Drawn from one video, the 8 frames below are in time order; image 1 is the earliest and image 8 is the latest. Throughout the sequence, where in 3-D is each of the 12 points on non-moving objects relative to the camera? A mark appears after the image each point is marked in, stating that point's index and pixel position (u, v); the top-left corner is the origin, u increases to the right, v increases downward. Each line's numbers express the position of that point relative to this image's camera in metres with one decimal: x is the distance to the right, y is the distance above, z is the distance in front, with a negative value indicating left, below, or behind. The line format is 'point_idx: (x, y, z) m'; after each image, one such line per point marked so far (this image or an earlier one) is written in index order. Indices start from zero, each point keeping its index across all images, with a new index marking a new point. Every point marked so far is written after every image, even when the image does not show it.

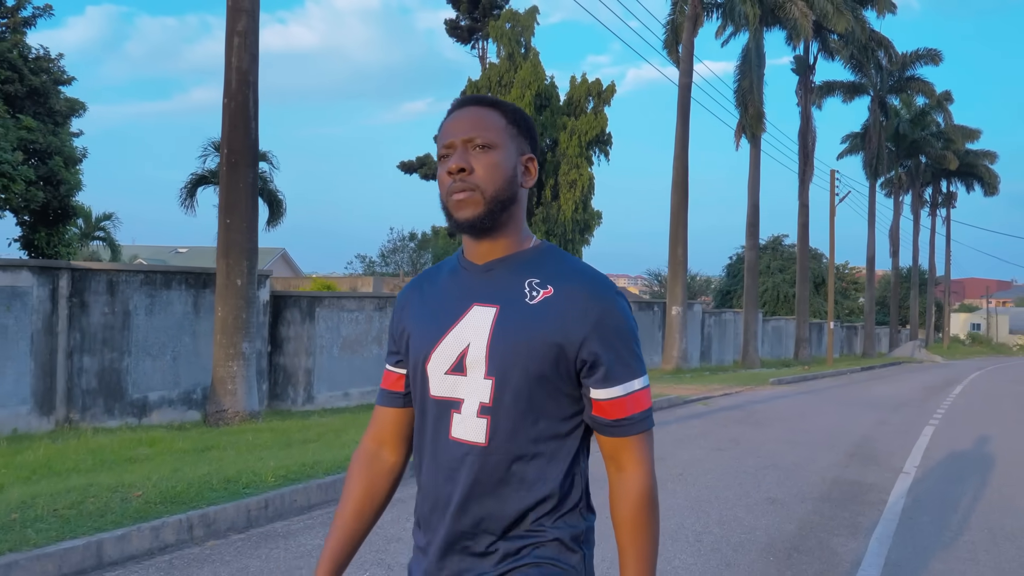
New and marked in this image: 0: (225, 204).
0: (-3.5, +1.0, +10.9) m
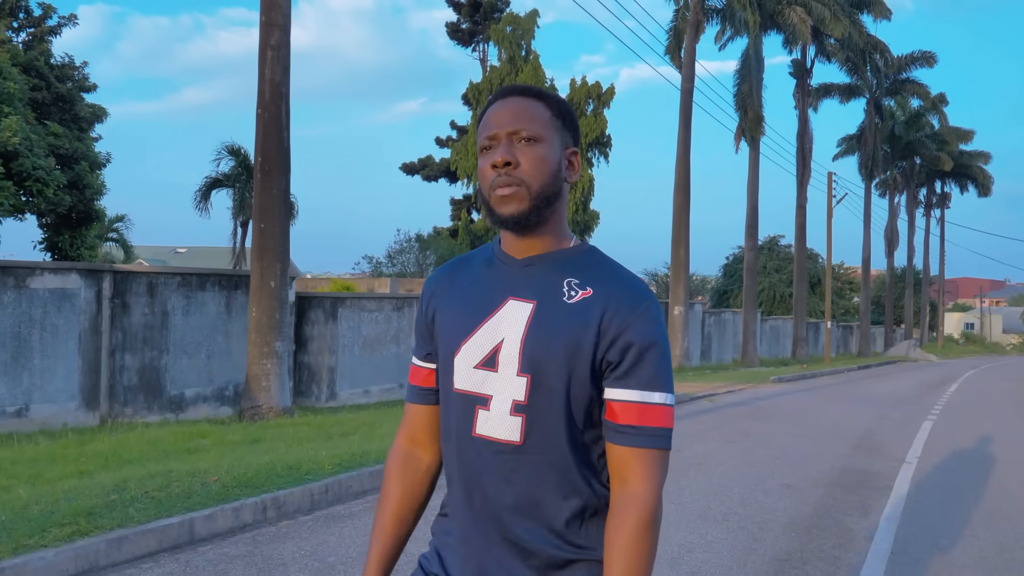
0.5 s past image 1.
0: (-3.2, +1.0, +11.5) m
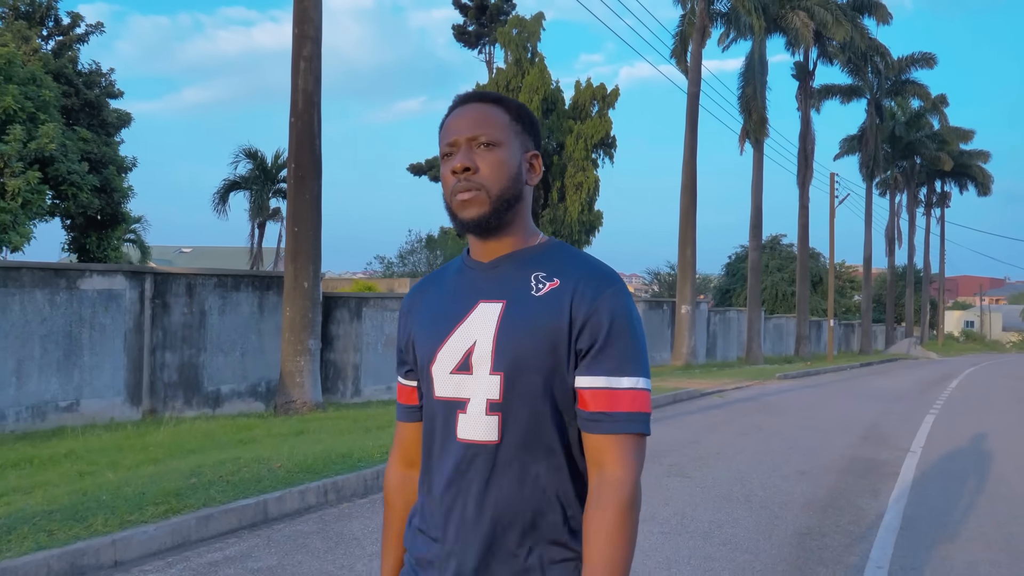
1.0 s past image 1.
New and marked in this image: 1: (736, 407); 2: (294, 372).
0: (-2.9, +1.0, +12.0) m
1: (+3.8, -2.0, +15.3) m
2: (-2.9, -1.1, +12.0) m
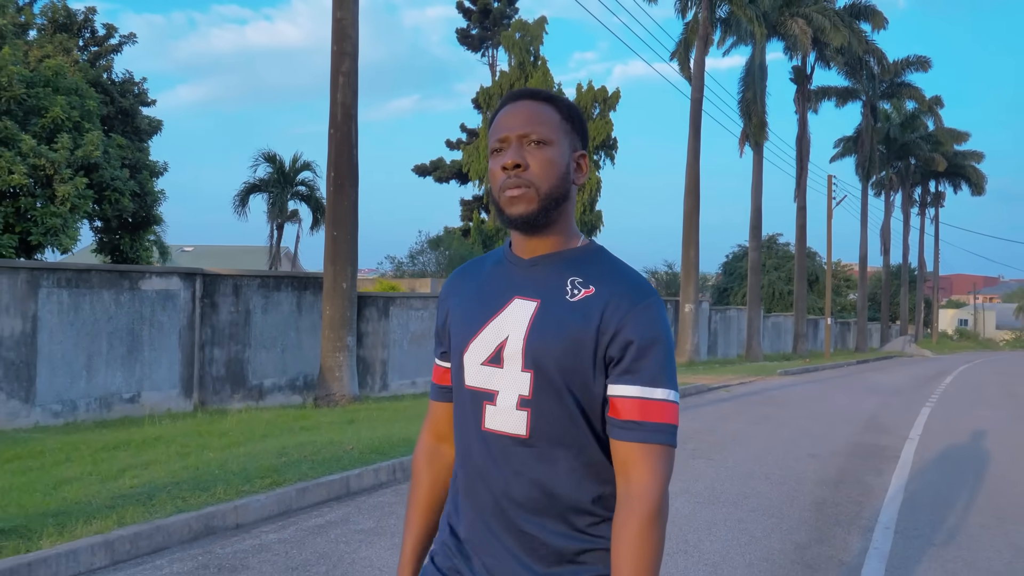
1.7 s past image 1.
0: (-2.6, +1.0, +12.9) m
1: (+4.2, -2.0, +16.2) m
2: (-2.5, -1.1, +12.9) m
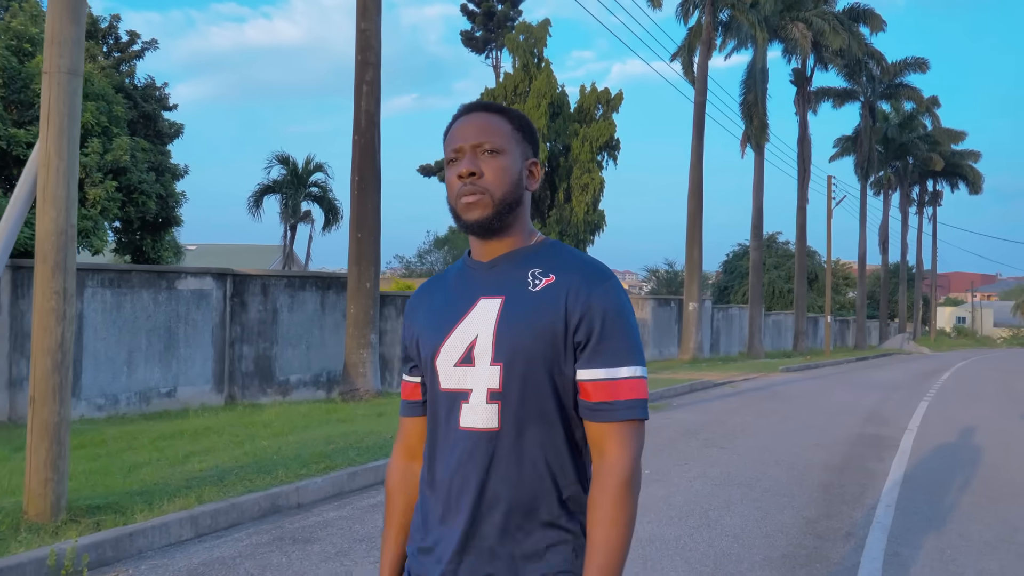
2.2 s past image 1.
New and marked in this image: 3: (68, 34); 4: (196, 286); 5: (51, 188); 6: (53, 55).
0: (-2.3, +1.0, +13.5) m
1: (+4.4, -2.0, +16.8) m
2: (-2.3, -1.1, +13.5) m
3: (-2.6, +1.5, +5.3) m
4: (-4.3, 0.0, +12.3) m
5: (-2.7, +0.6, +5.2) m
6: (-2.7, +1.4, +5.3) m
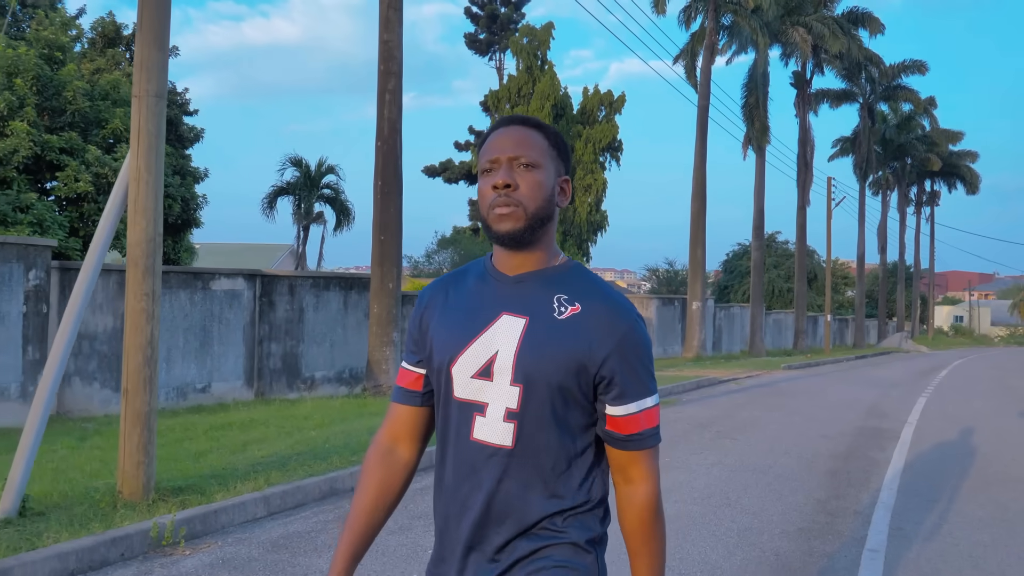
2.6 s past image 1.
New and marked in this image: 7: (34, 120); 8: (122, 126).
0: (-2.1, +1.0, +14.0) m
1: (+4.6, -2.0, +17.4) m
2: (-2.0, -1.1, +14.1) m
3: (-2.3, +1.5, +5.9) m
4: (-4.1, 0.0, +12.9) m
5: (-2.4, +0.6, +5.8) m
6: (-2.4, +1.4, +5.9) m
7: (-8.1, +2.8, +15.3) m
8: (-7.1, +3.0, +16.3) m
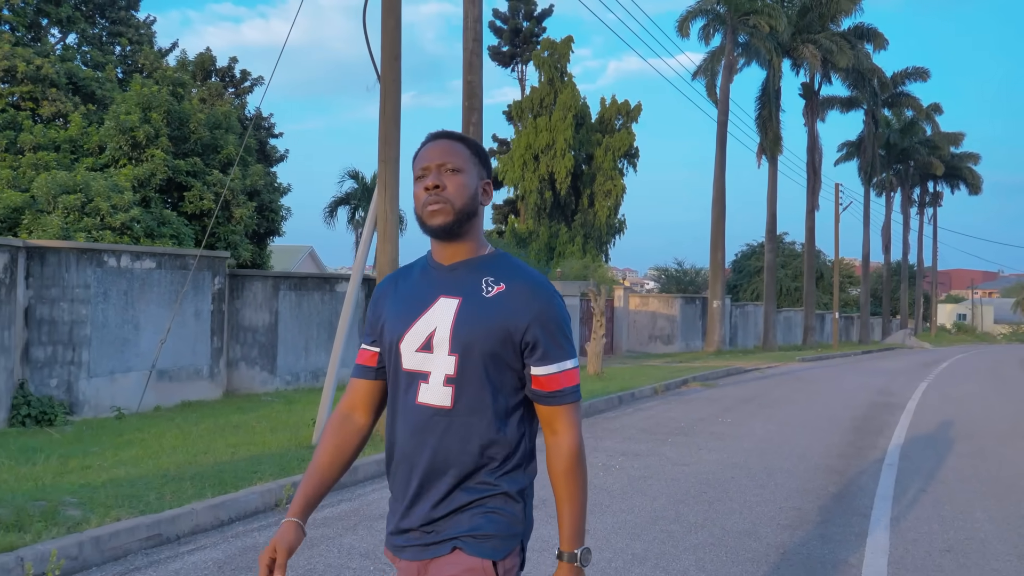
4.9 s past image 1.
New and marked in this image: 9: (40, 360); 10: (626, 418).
0: (-0.8, +1.0, +16.7) m
1: (+5.9, -2.0, +20.0) m
2: (-0.8, -1.2, +16.7) m
3: (-1.1, +1.5, +8.6) m
4: (-2.8, 0.0, +15.6) m
5: (-1.2, +0.5, +8.5) m
6: (-1.2, +1.3, +8.5) m
7: (-6.9, +2.8, +18.0) m
8: (-5.9, +2.9, +19.0) m
9: (-5.4, -0.8, +10.3) m
10: (+1.4, -1.7, +11.5) m
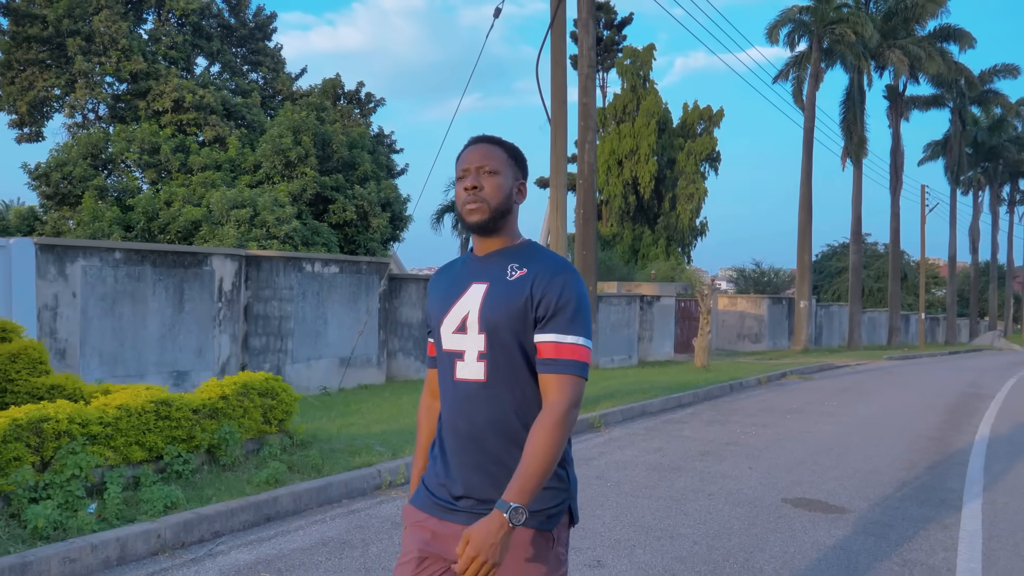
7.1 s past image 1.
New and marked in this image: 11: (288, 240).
0: (+1.5, +0.9, +18.6) m
1: (+8.5, -2.0, +21.4) m
2: (+1.5, -1.2, +18.6) m
3: (+0.6, +1.4, +10.5) m
4: (-0.6, 0.0, +17.6) m
5: (+0.5, +0.5, +10.4) m
6: (+0.5, +1.3, +10.5) m
7: (-4.5, +2.8, +20.4) m
8: (-3.3, +2.9, +21.3) m
9: (-3.6, -0.8, +12.6) m
10: (+3.4, -1.7, +13.3) m
11: (-4.6, +1.0, +18.5) m
